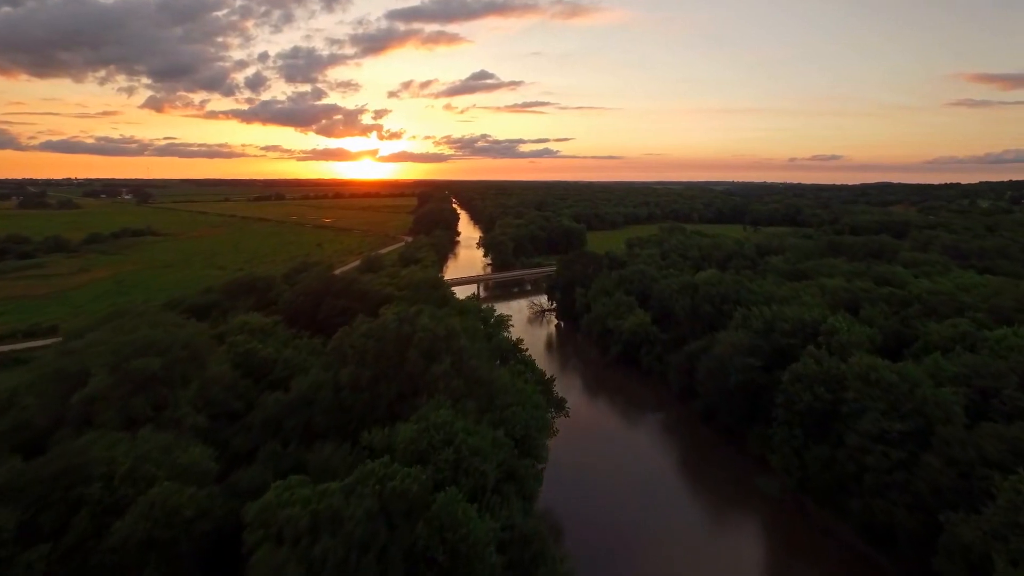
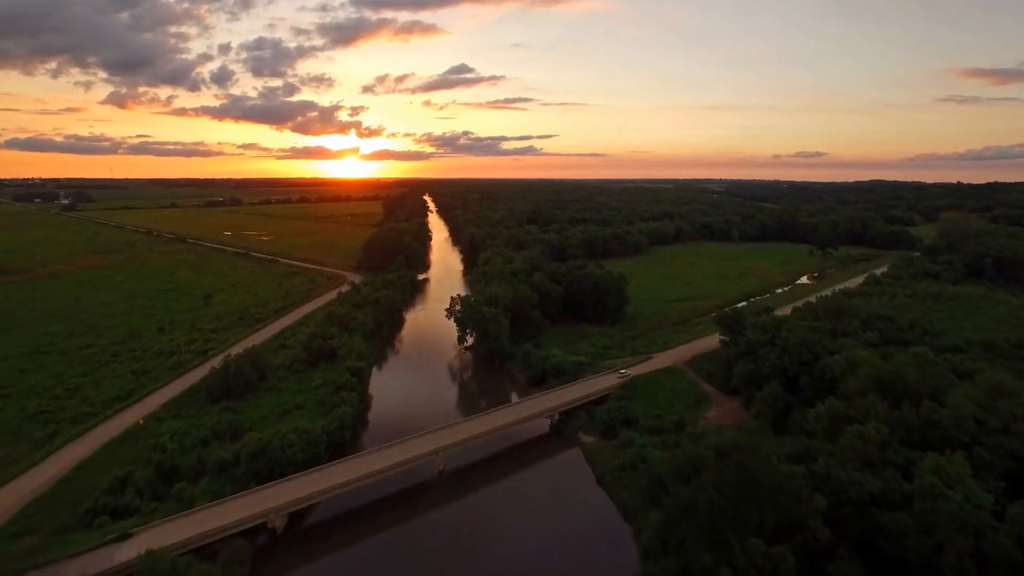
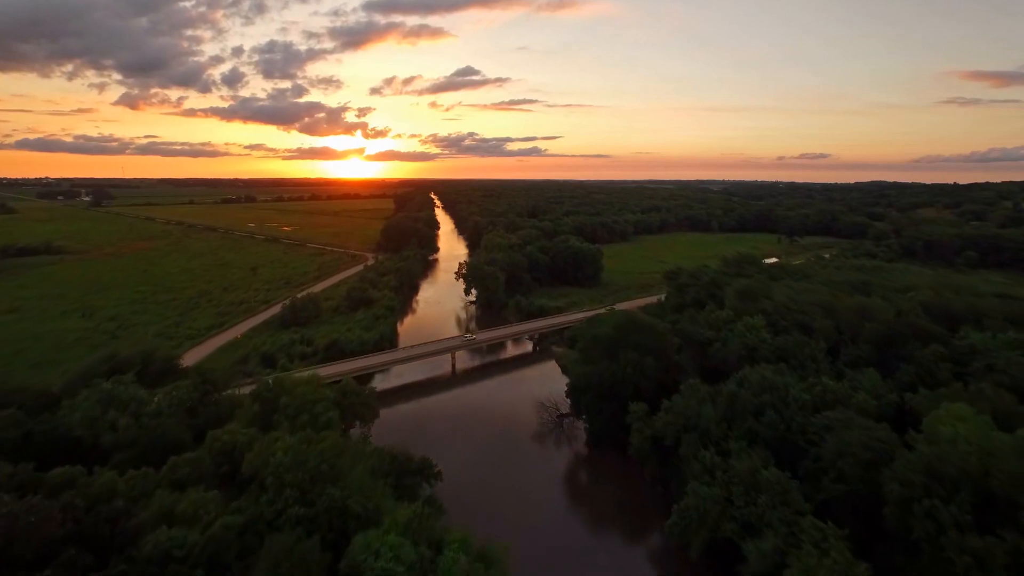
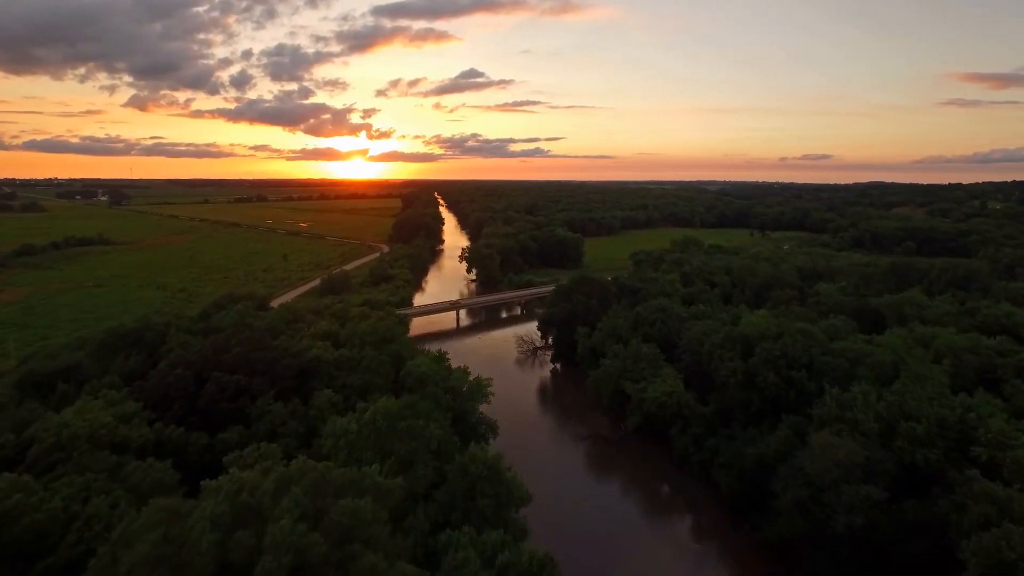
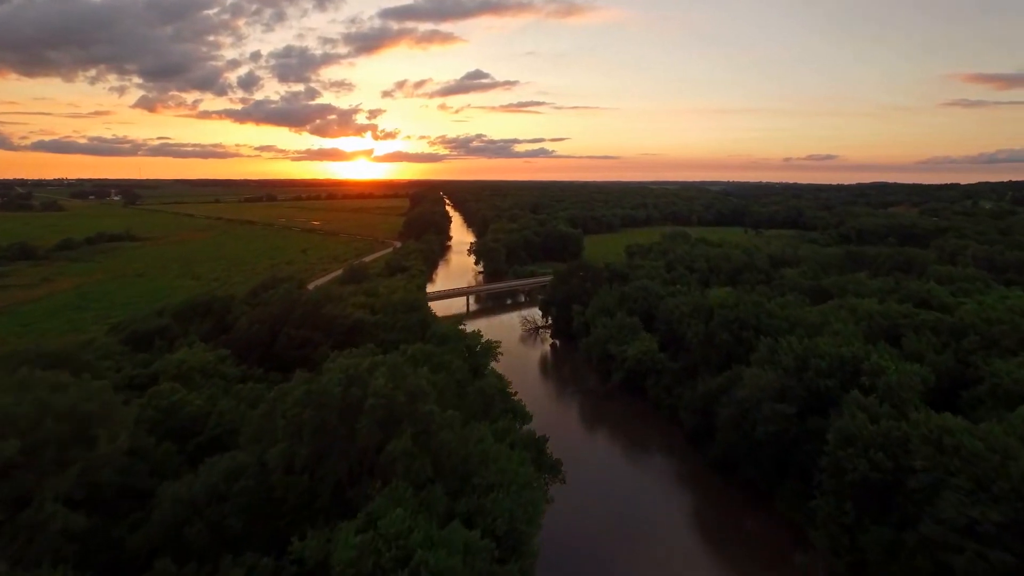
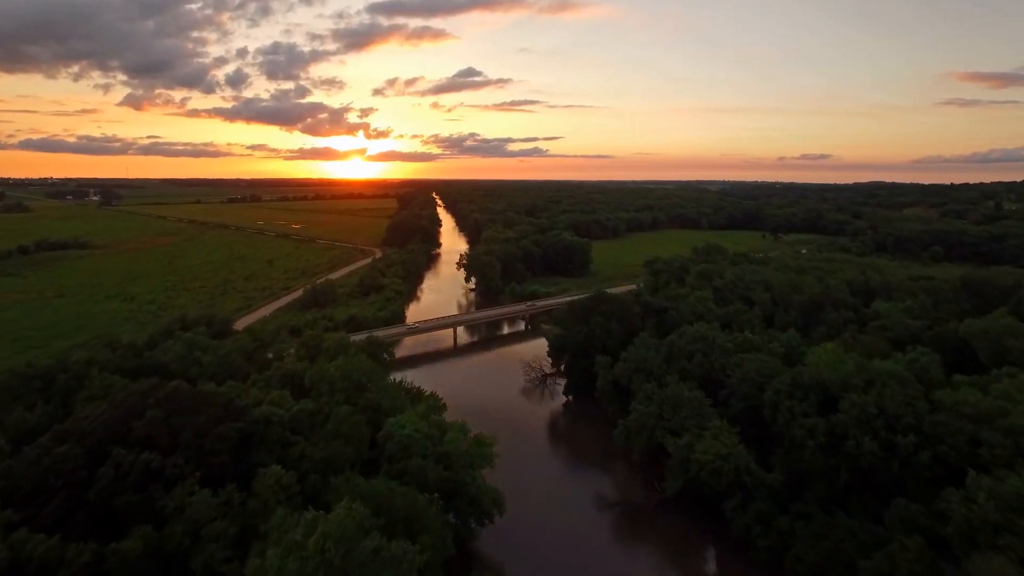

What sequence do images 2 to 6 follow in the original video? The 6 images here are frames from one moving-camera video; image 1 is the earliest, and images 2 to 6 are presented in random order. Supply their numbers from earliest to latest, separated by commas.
5, 4, 6, 3, 2
